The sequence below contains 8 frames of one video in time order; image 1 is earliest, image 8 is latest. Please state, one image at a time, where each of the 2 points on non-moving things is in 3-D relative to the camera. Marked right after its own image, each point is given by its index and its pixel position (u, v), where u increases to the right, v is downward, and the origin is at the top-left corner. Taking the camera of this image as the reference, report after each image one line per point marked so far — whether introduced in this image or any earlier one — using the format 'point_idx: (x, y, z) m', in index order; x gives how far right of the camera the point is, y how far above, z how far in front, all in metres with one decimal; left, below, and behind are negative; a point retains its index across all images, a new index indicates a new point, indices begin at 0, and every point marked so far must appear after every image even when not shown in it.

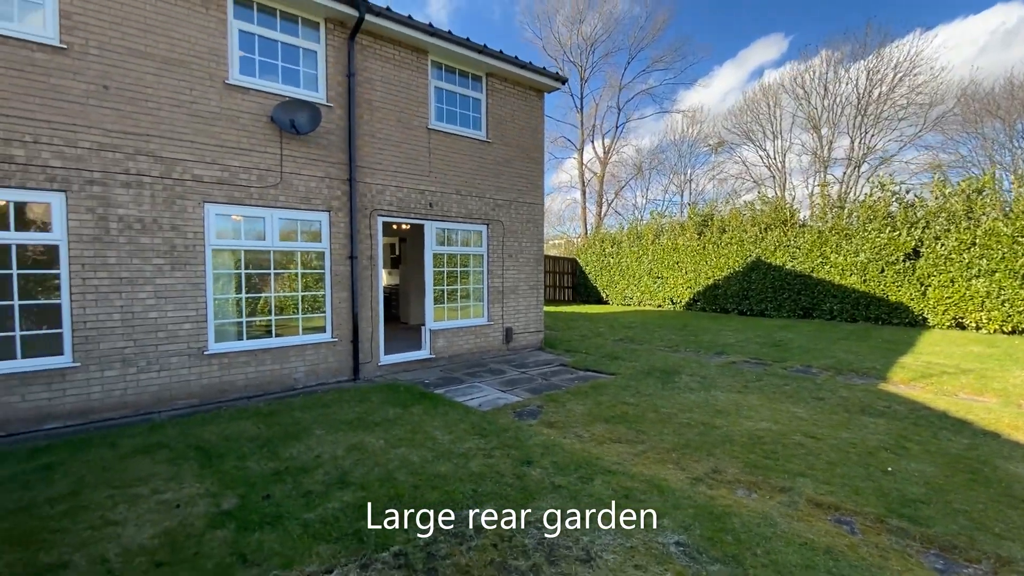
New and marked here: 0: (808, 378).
0: (+4.0, -1.2, +6.5) m
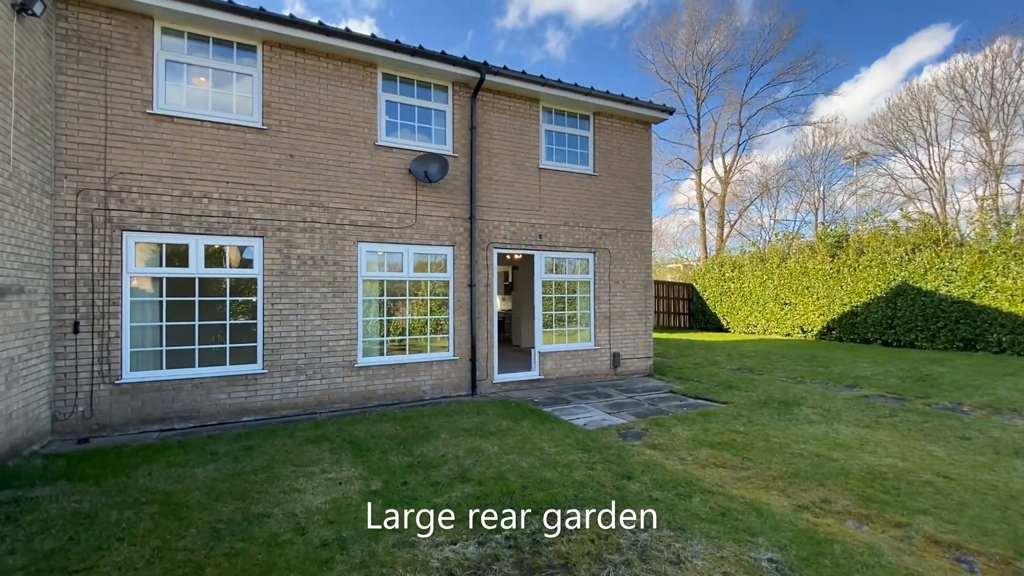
0: (+5.3, -1.5, +5.8) m
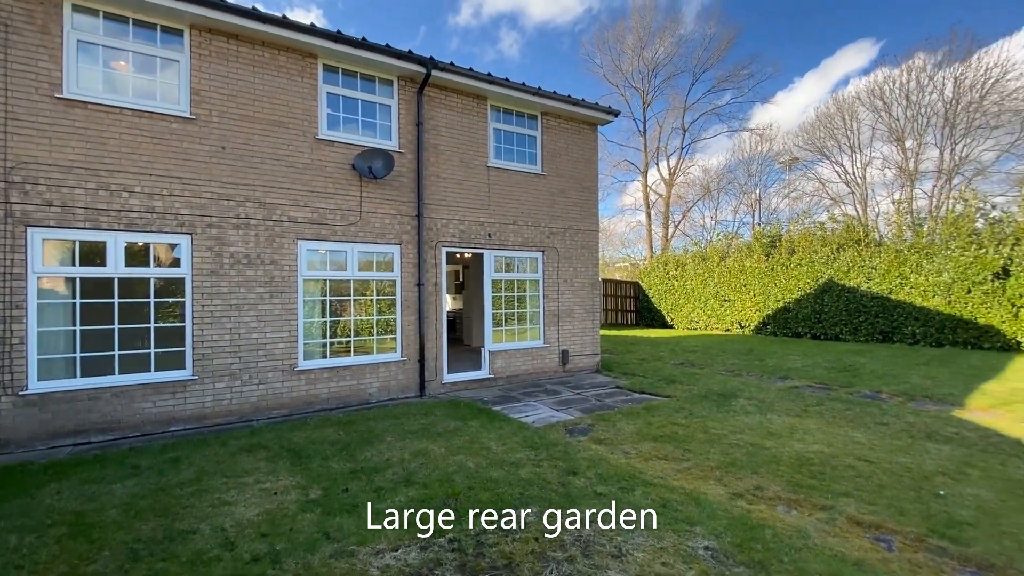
0: (+4.7, -1.5, +6.2) m
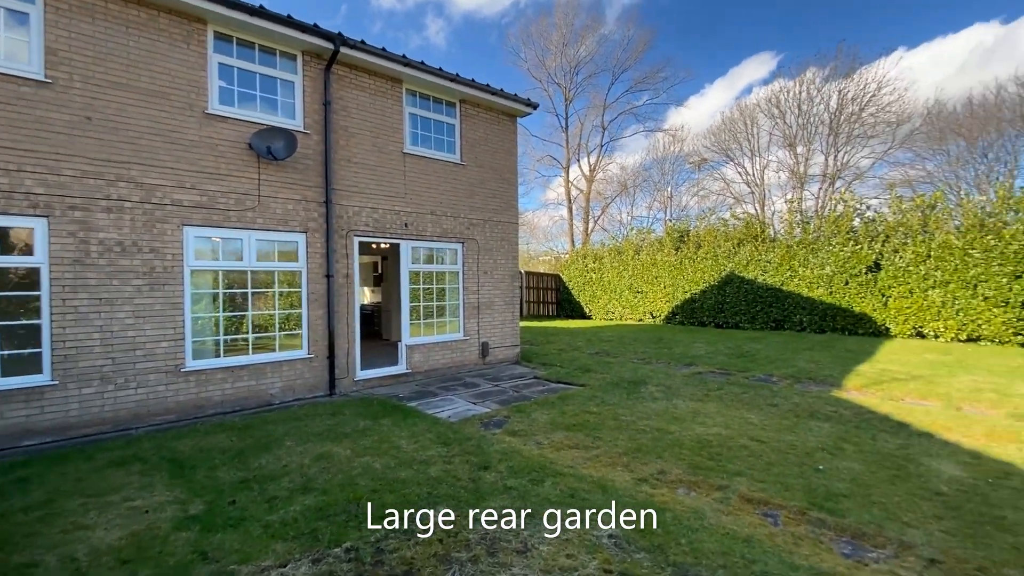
0: (+3.6, -1.4, +6.7) m
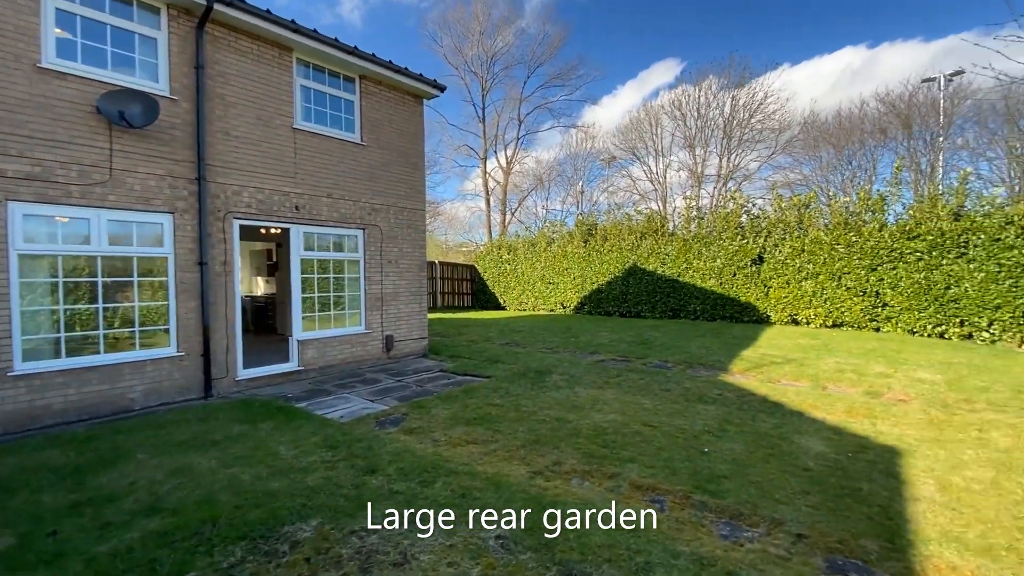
0: (+2.2, -1.2, +7.0) m
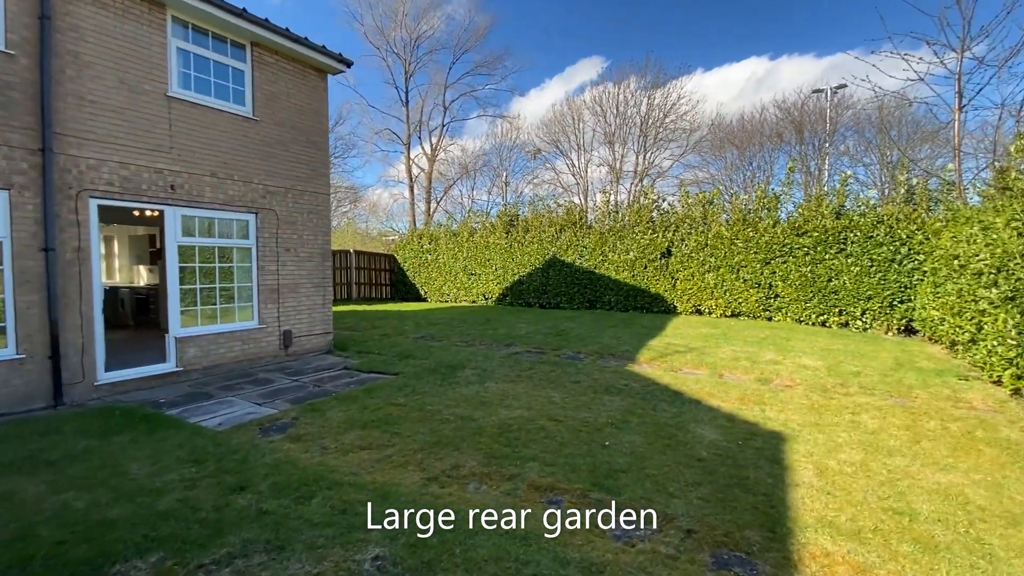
0: (+0.9, -1.1, +7.0) m
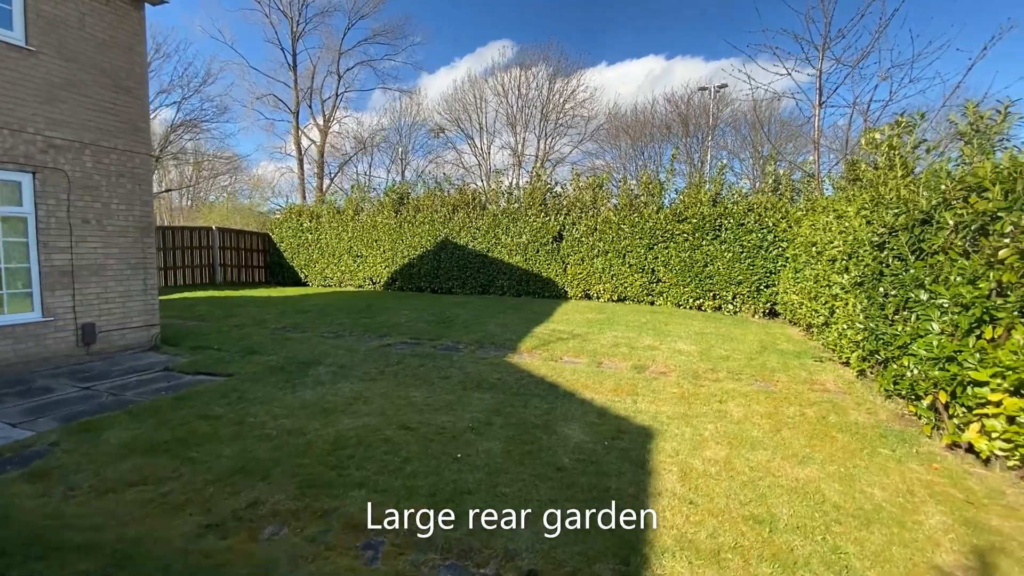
0: (-0.8, -0.9, +6.4) m
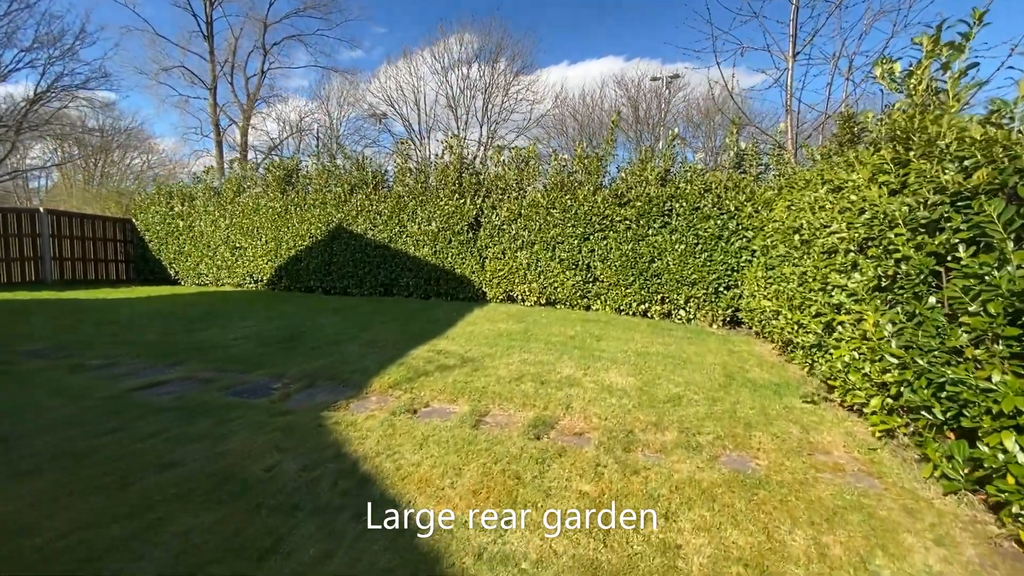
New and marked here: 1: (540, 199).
0: (-2.2, -1.0, +3.9) m
1: (+0.6, +1.7, +9.0) m
